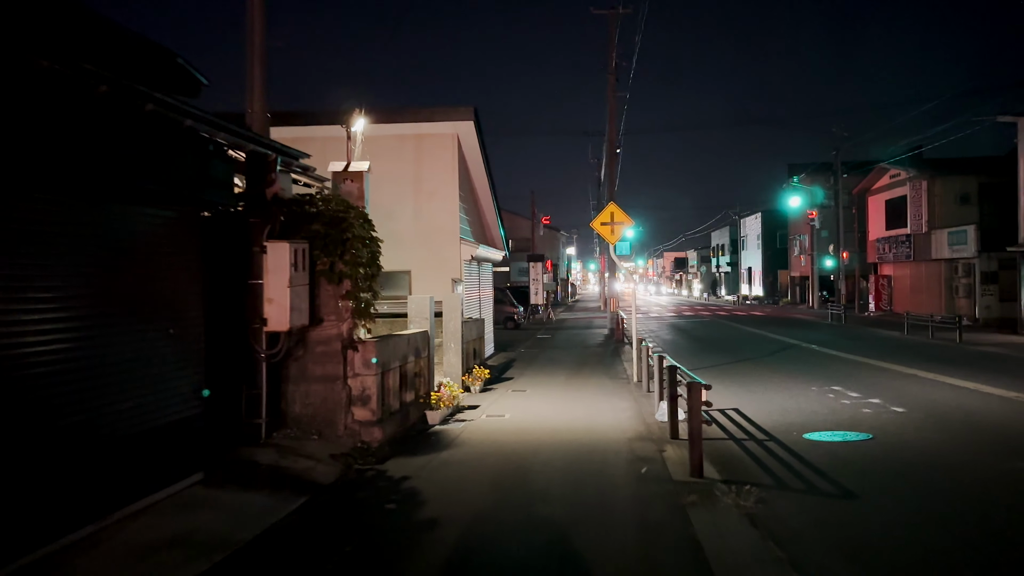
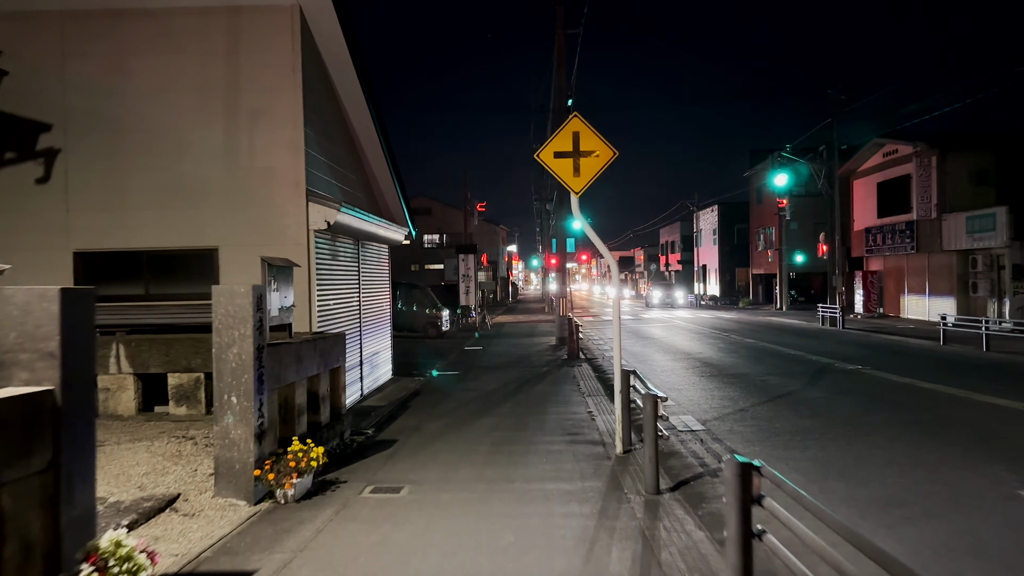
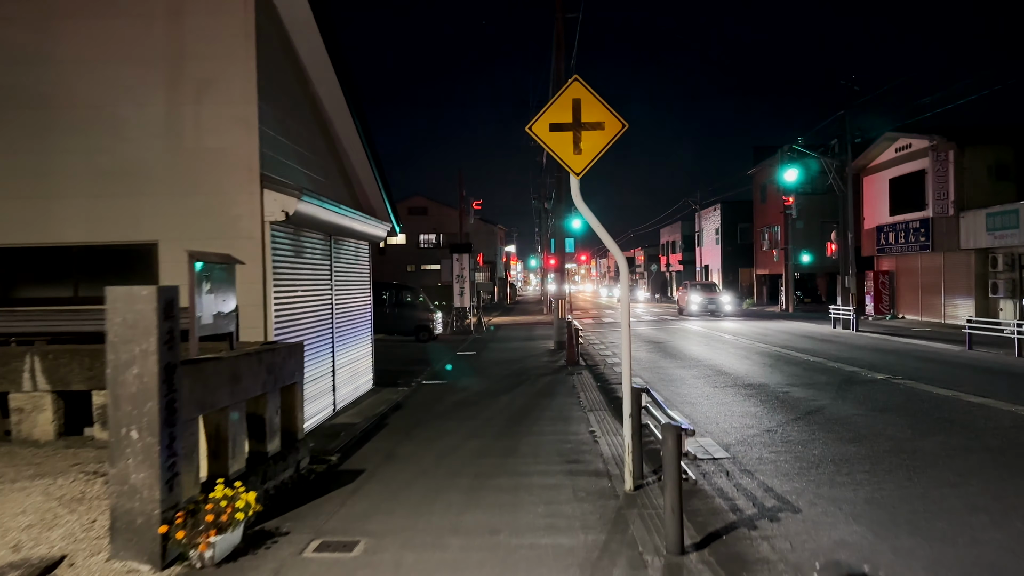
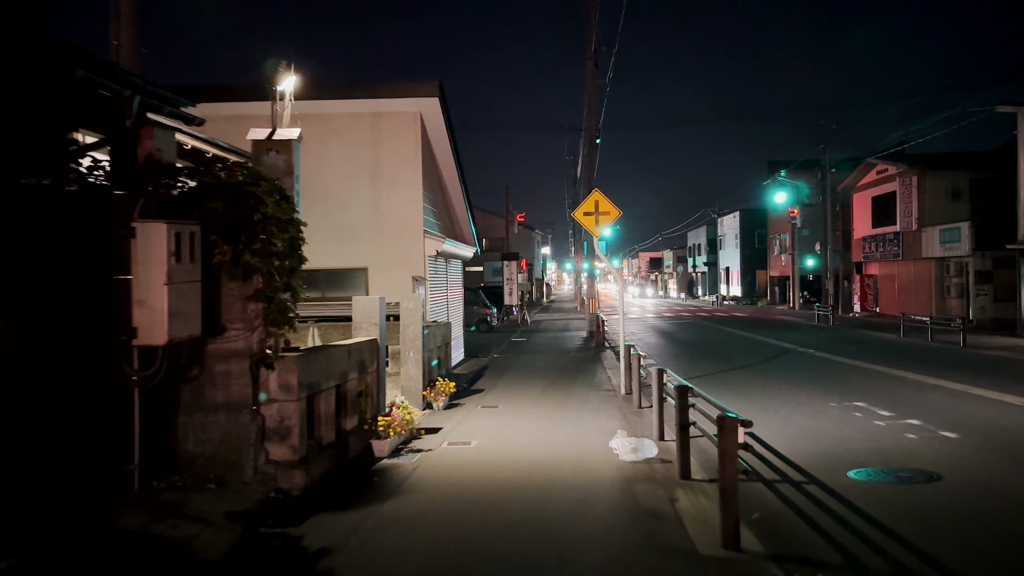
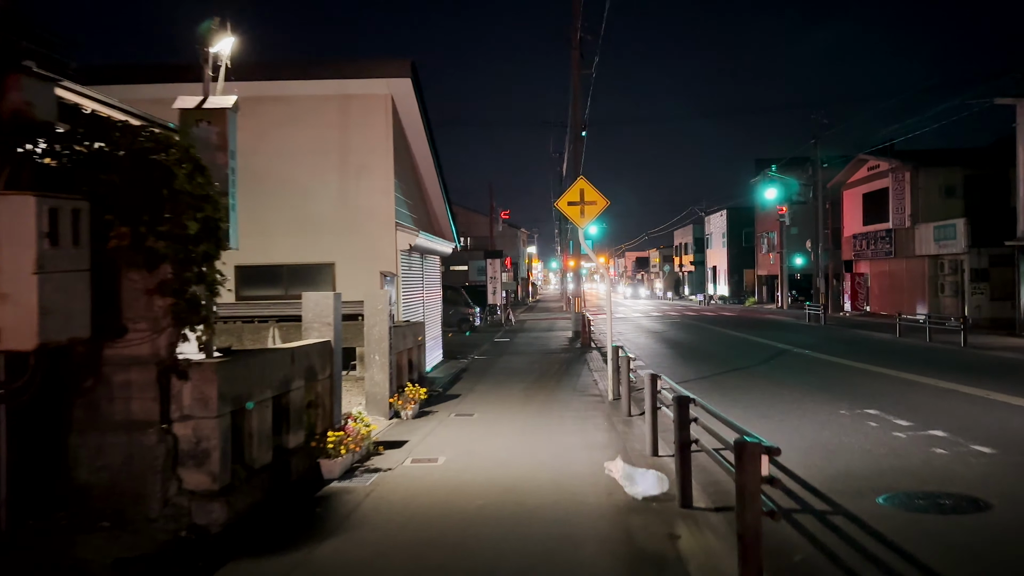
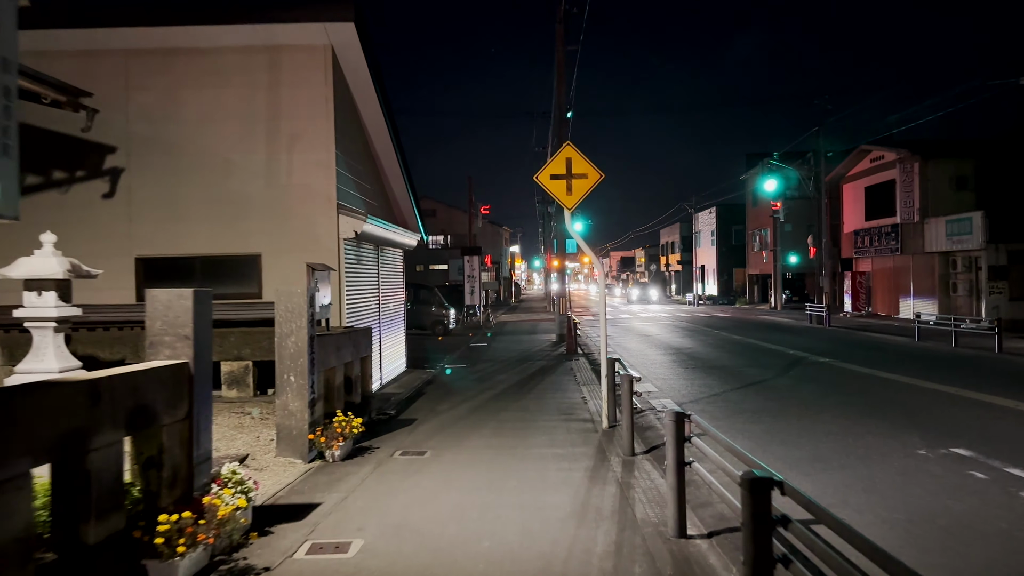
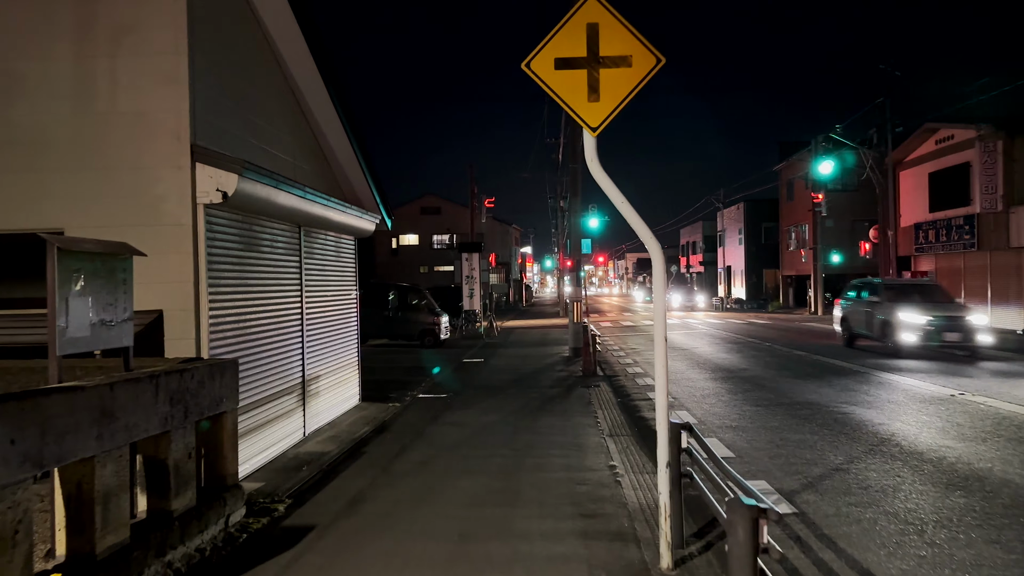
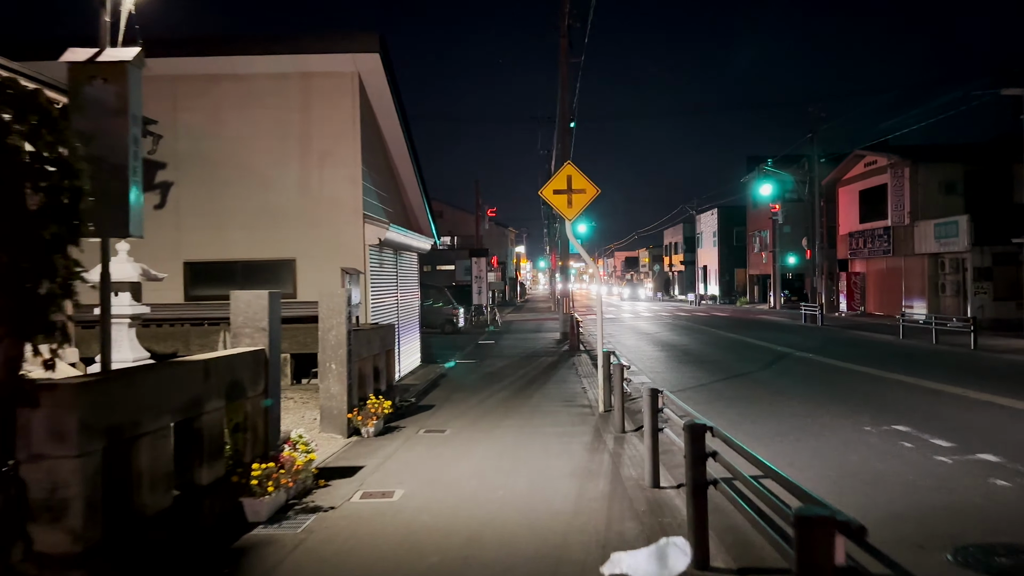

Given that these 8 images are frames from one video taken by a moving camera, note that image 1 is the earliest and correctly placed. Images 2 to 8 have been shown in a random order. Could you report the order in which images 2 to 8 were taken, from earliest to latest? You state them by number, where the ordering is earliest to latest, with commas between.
4, 5, 8, 6, 2, 3, 7
